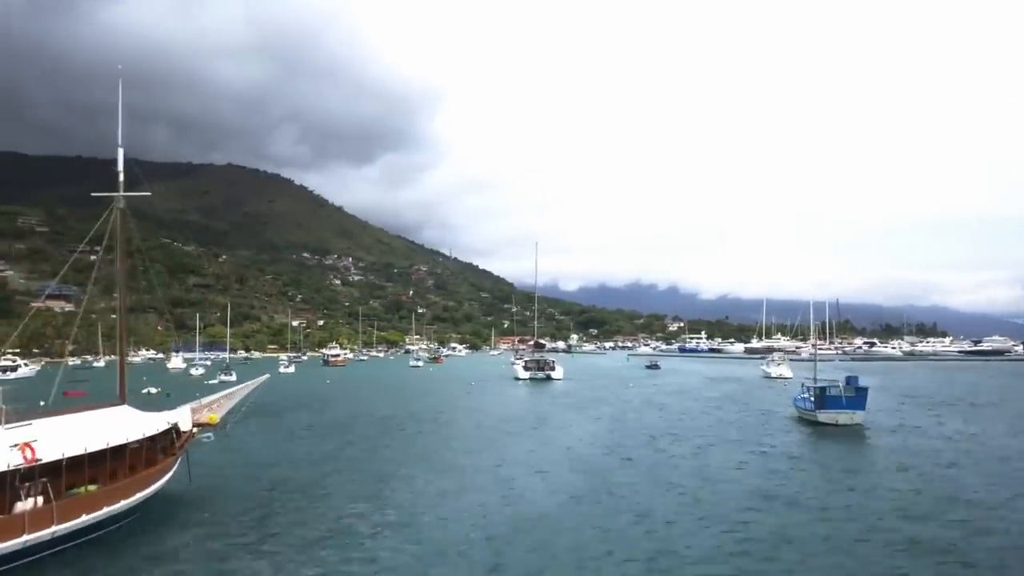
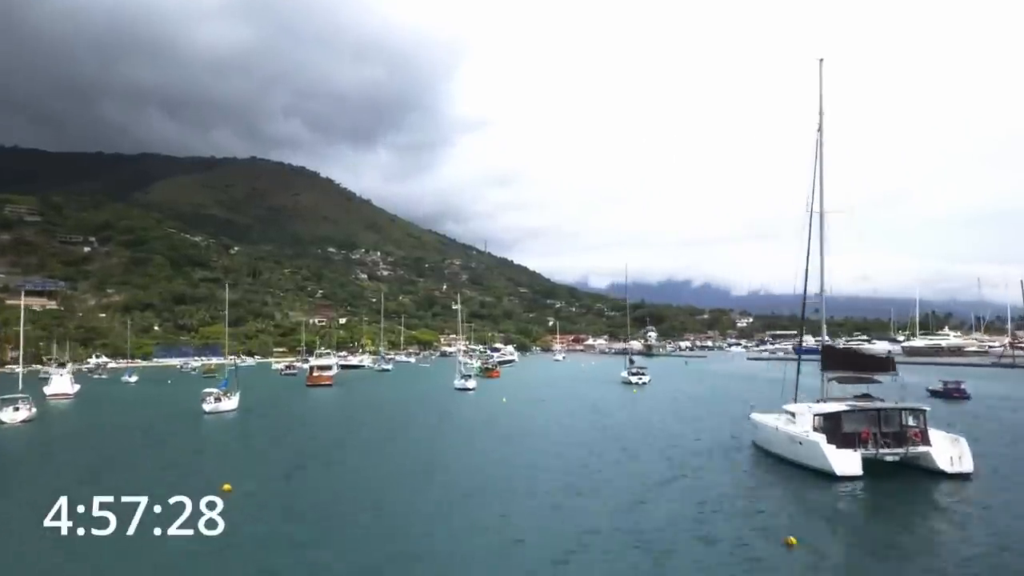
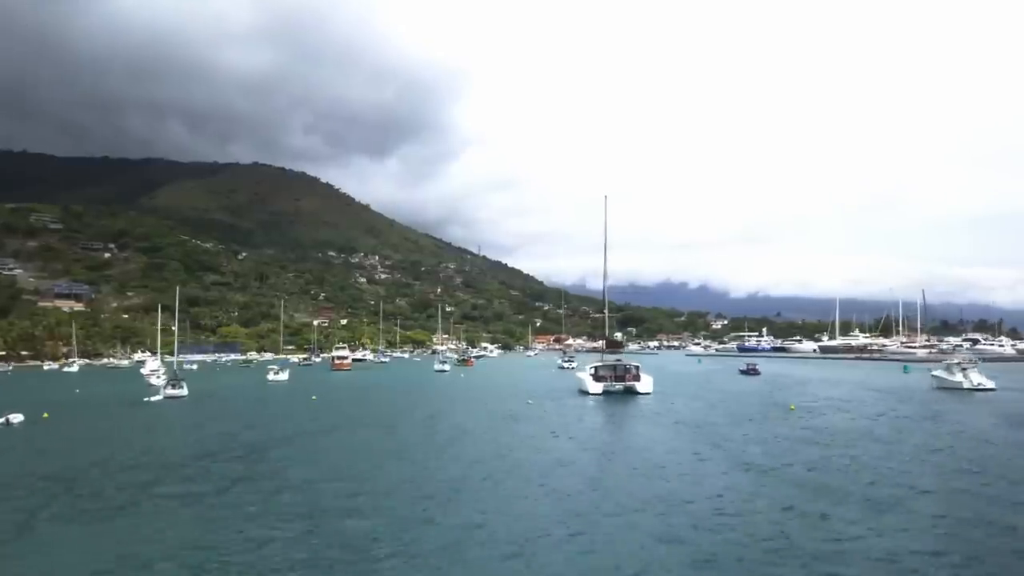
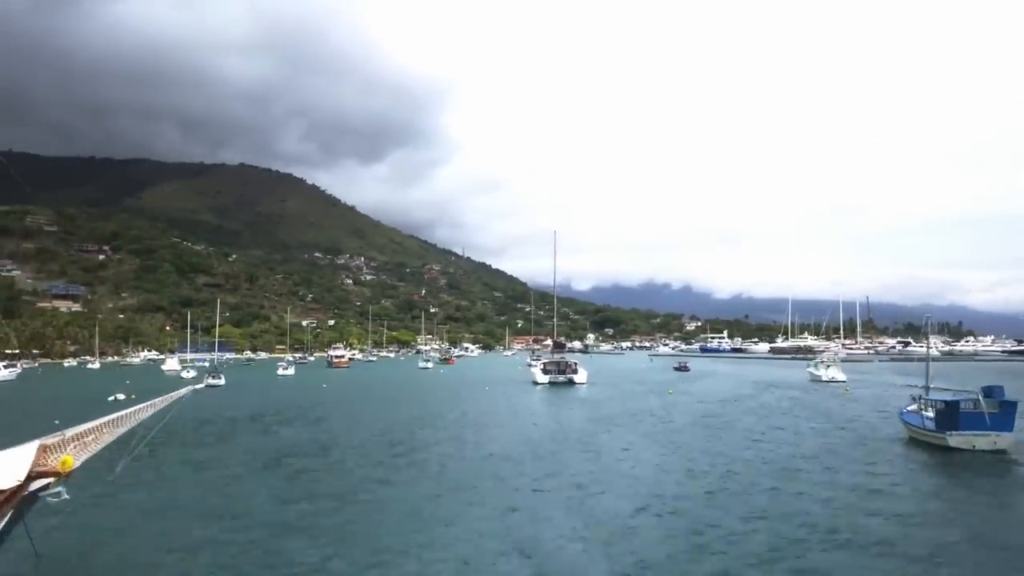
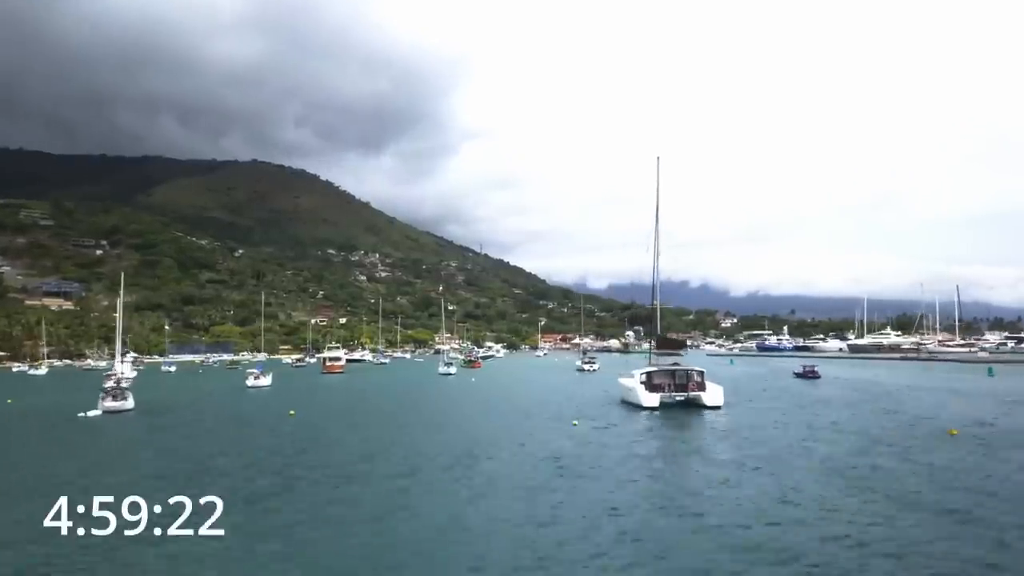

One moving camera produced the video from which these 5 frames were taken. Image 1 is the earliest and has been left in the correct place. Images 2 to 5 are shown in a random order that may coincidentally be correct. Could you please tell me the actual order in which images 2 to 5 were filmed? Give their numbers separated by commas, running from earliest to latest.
4, 3, 5, 2
